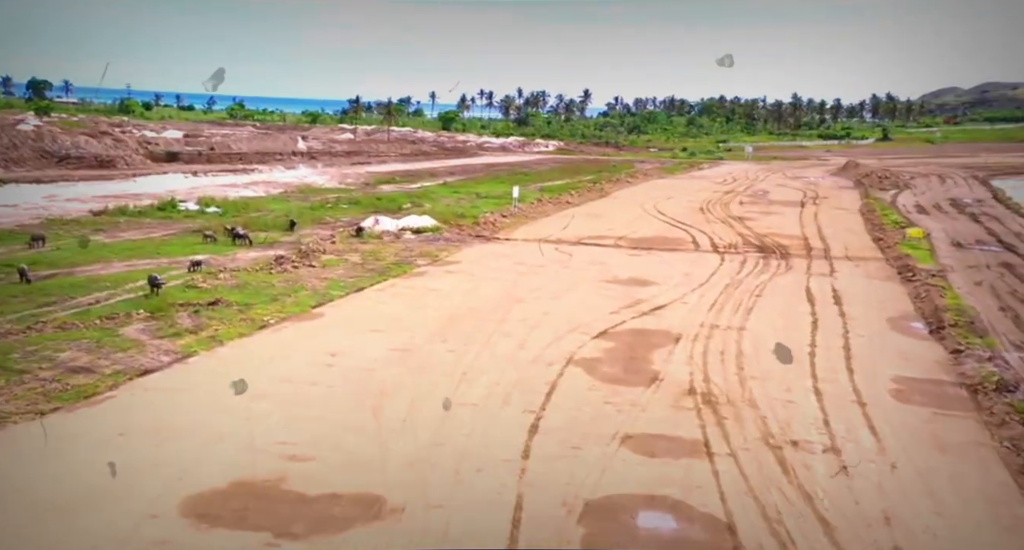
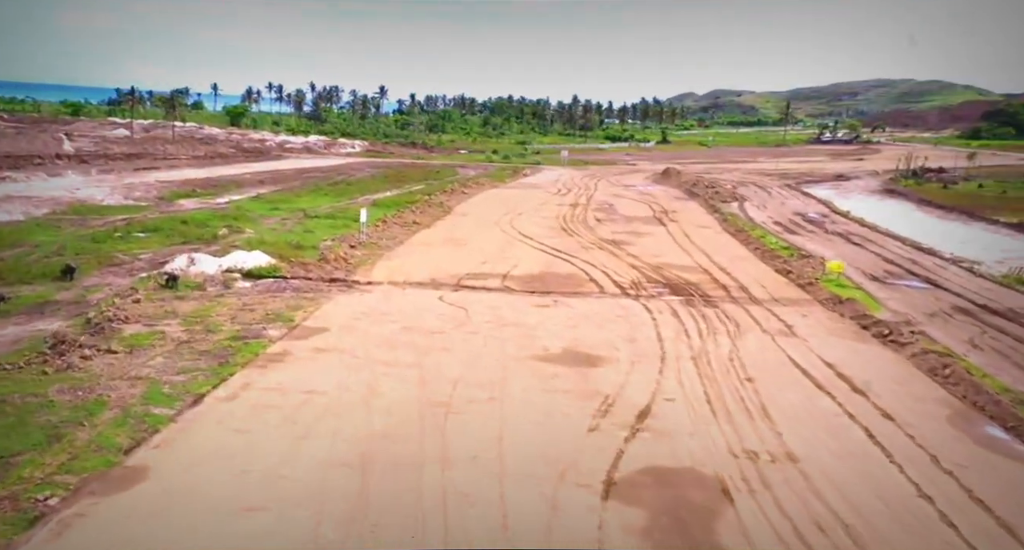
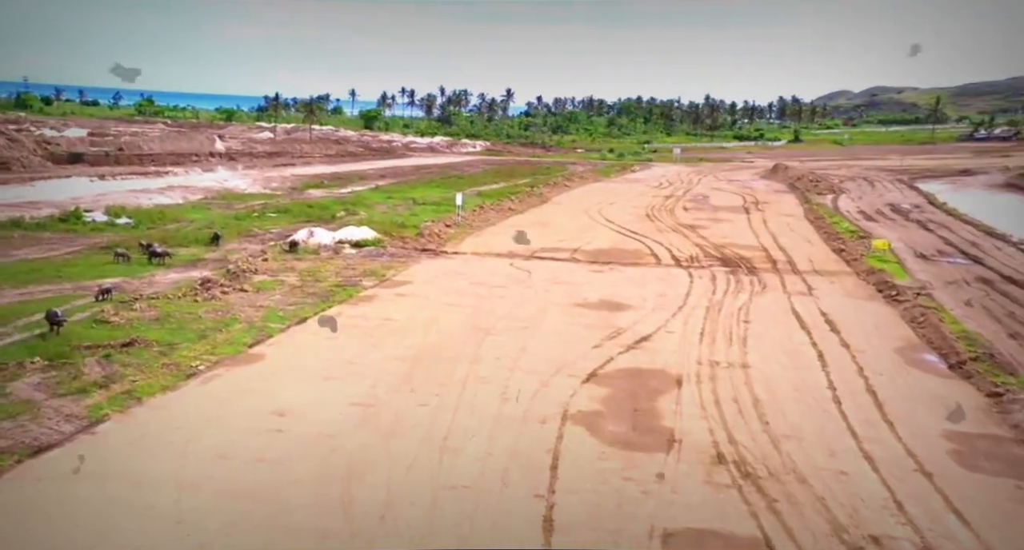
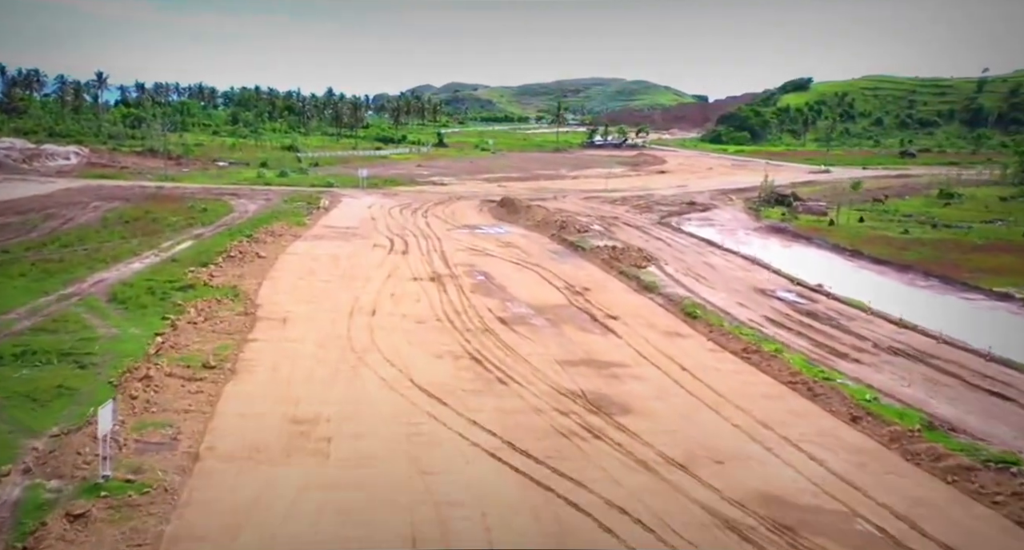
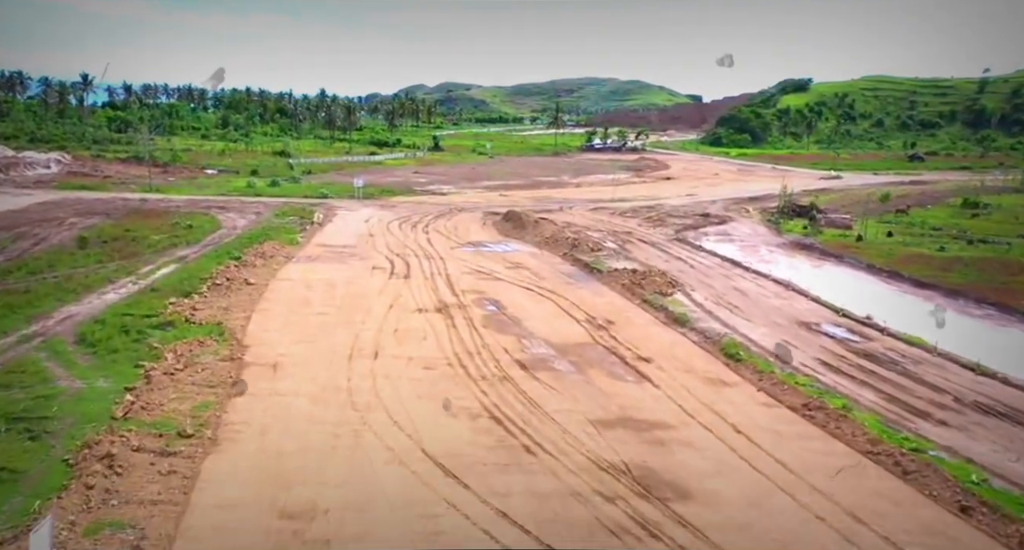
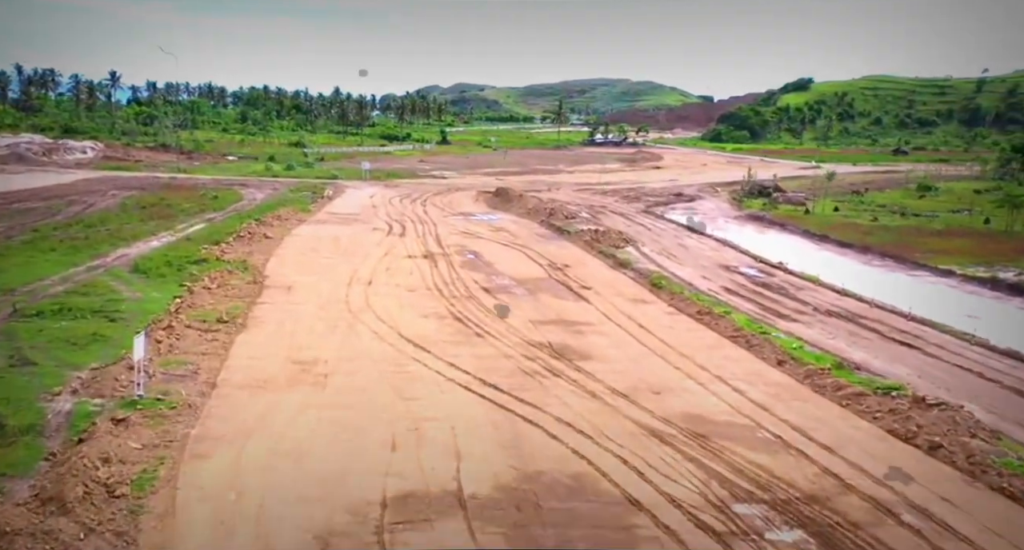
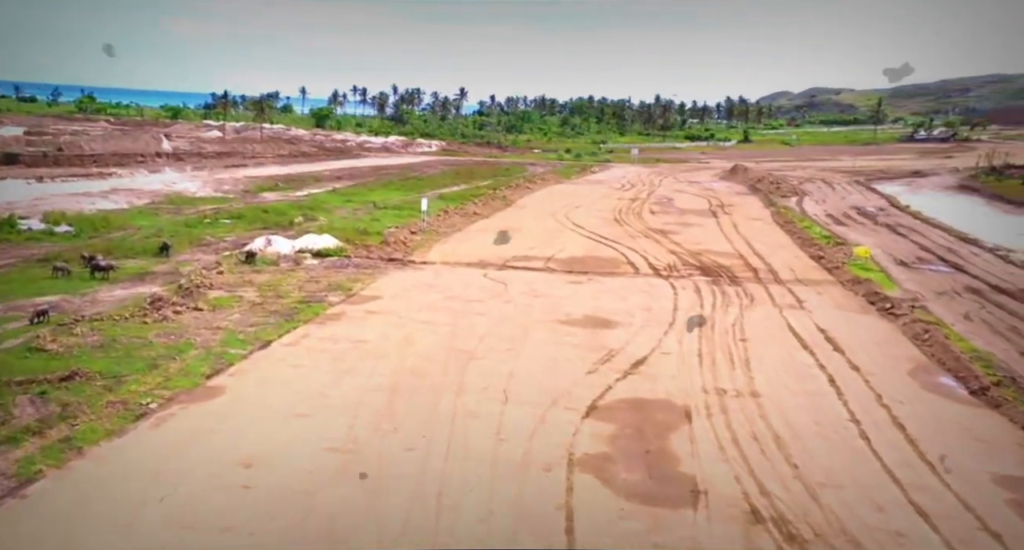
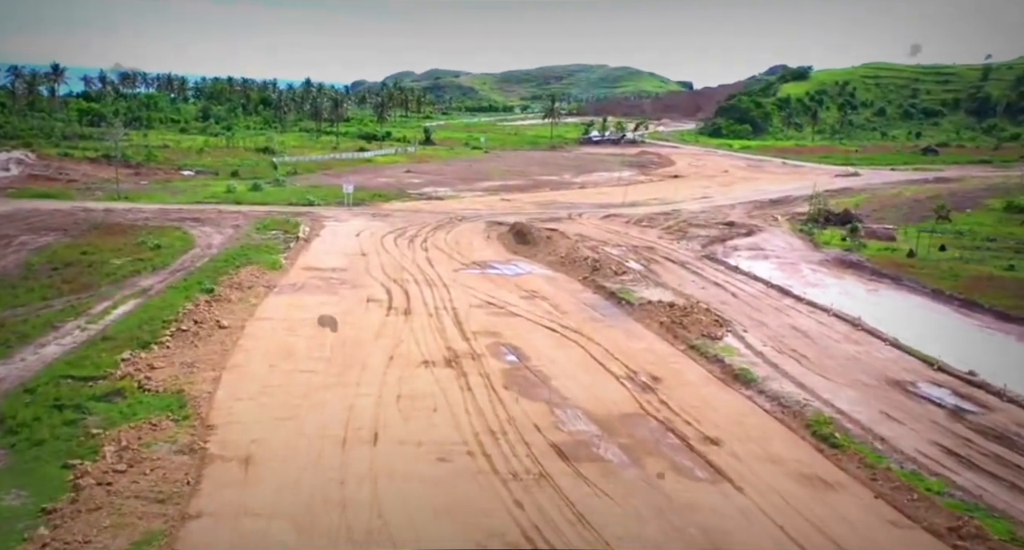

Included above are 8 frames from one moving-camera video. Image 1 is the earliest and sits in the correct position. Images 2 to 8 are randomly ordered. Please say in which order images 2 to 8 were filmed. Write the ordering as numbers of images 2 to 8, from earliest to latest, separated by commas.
3, 7, 2, 6, 4, 5, 8
